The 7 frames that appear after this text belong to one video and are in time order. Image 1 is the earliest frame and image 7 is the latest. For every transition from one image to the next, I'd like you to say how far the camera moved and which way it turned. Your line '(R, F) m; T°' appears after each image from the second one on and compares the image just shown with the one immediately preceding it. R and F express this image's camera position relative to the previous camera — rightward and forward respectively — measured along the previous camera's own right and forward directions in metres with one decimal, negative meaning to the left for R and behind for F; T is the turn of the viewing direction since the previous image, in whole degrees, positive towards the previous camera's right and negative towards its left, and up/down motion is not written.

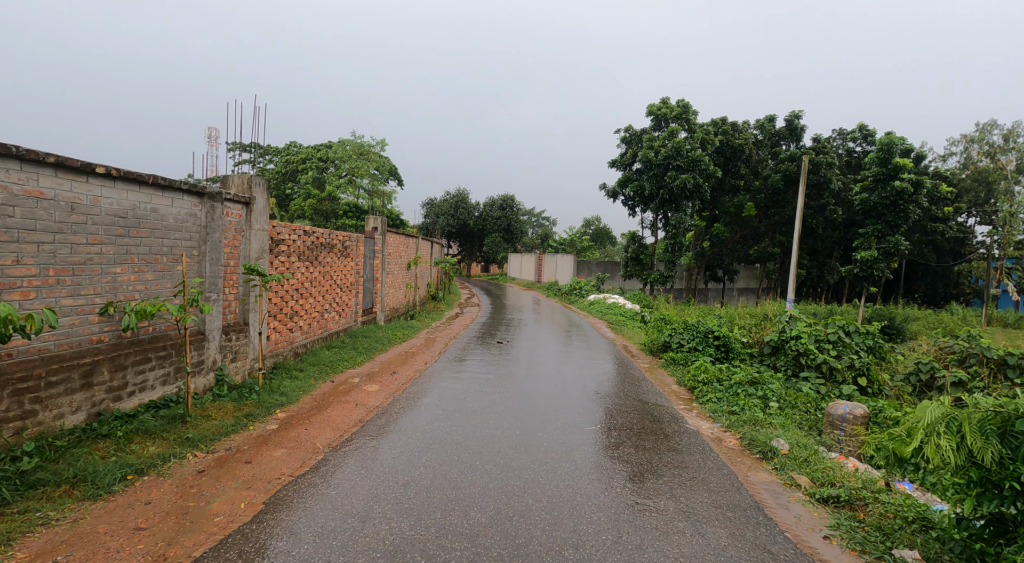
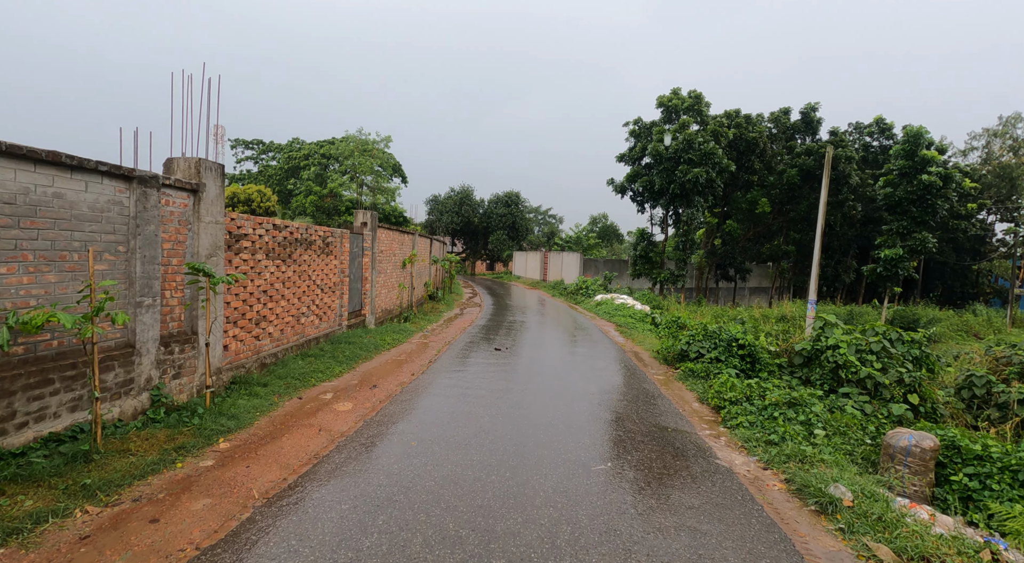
(+0.1, +1.0) m; -1°
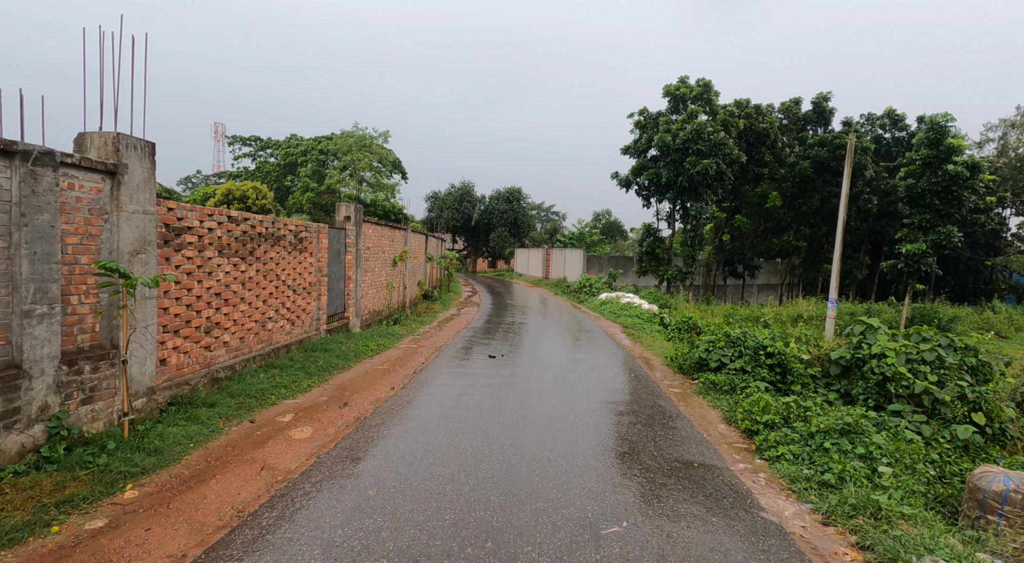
(+0.1, +1.0) m; 0°
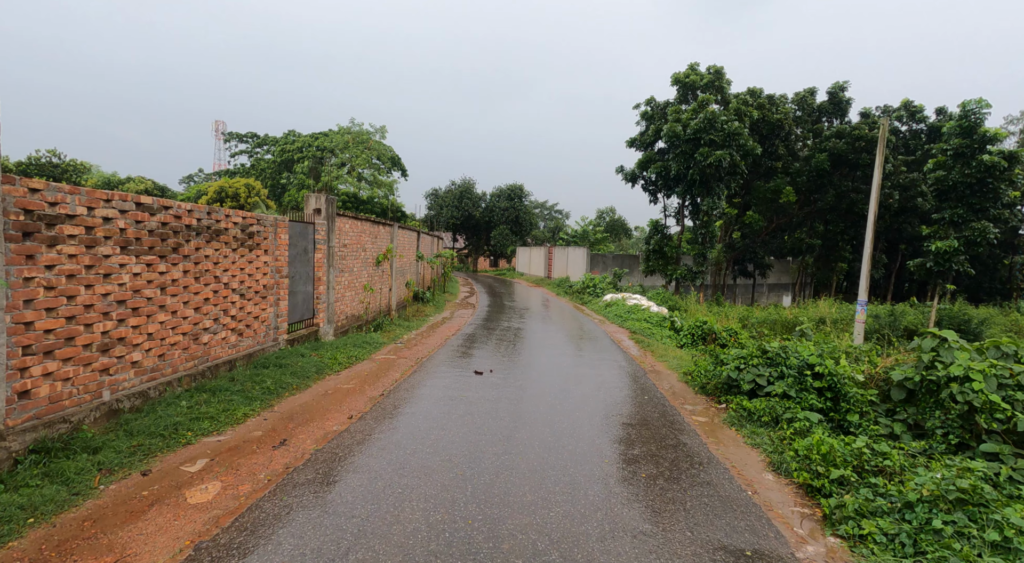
(+0.2, +1.3) m; 0°
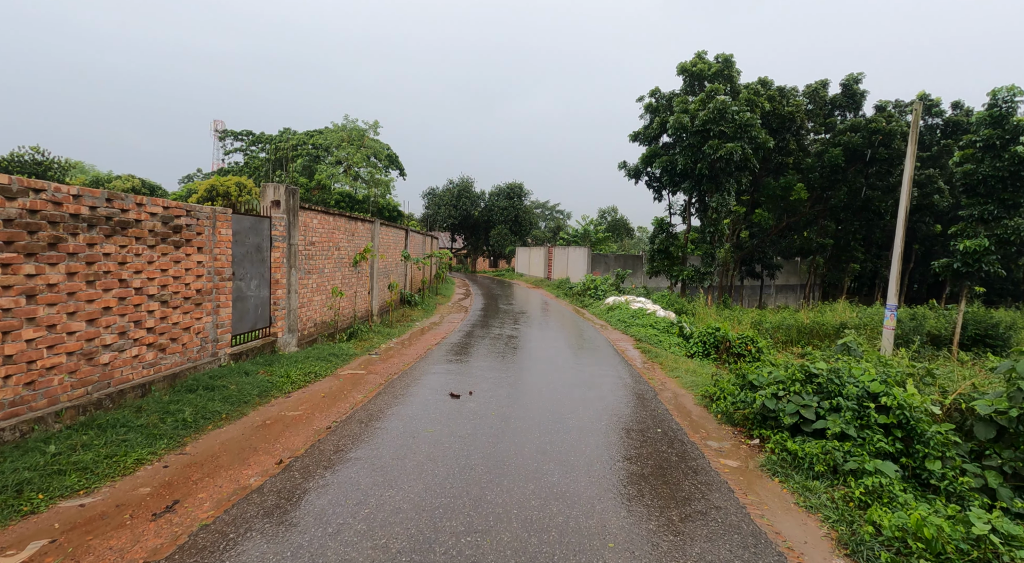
(+0.2, +1.2) m; 0°
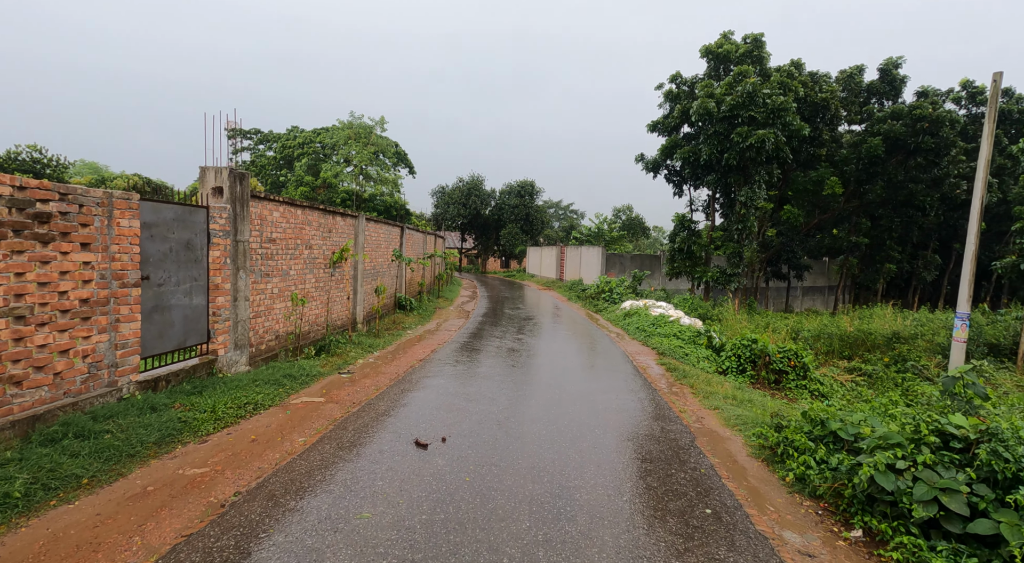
(+0.2, +1.6) m; -1°
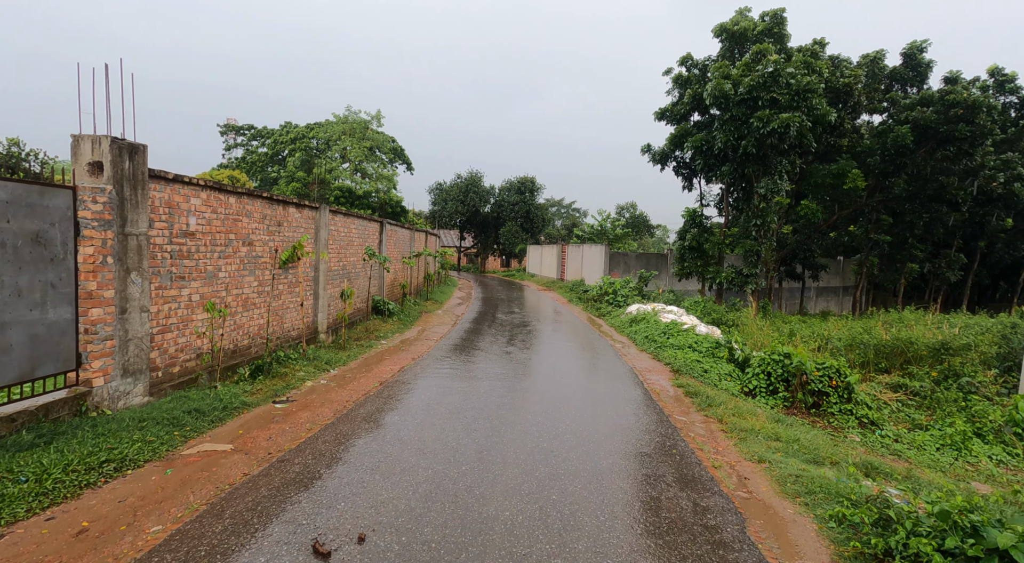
(+0.2, +1.7) m; 0°
